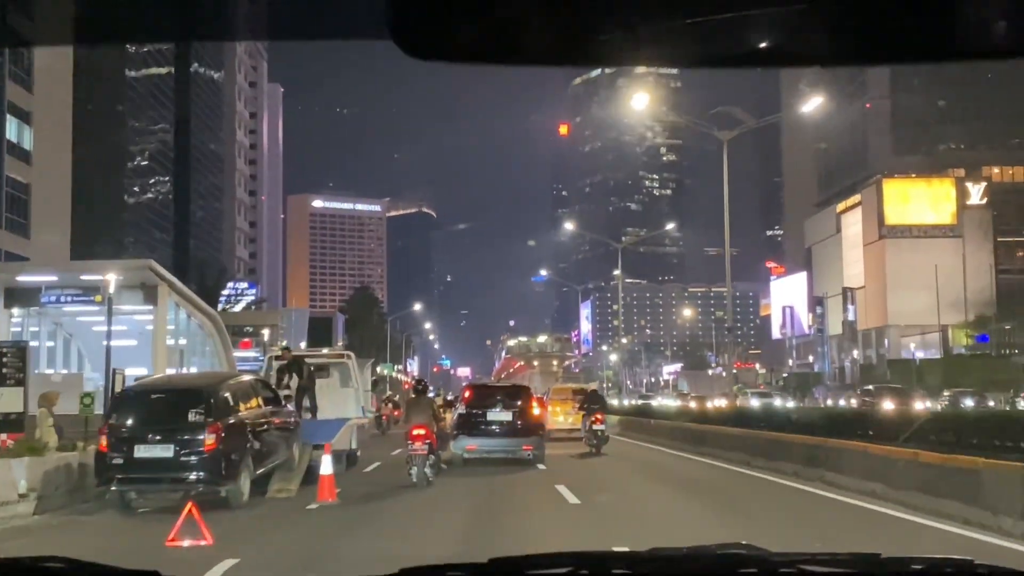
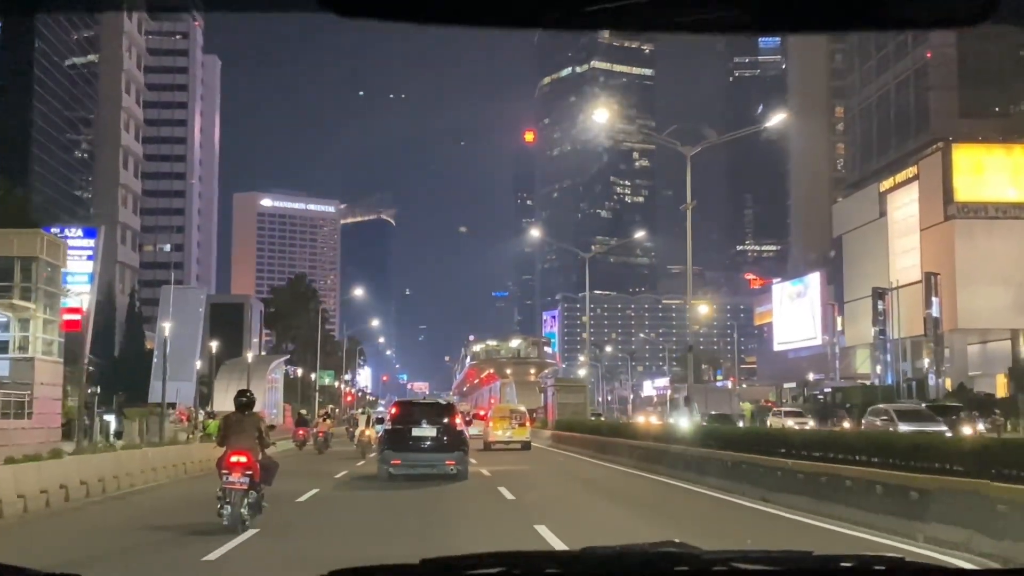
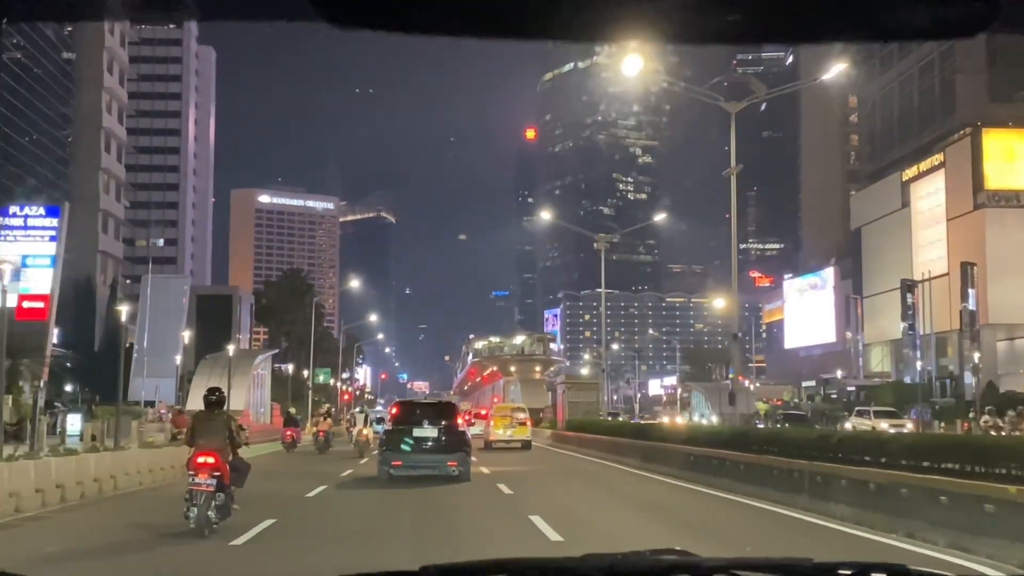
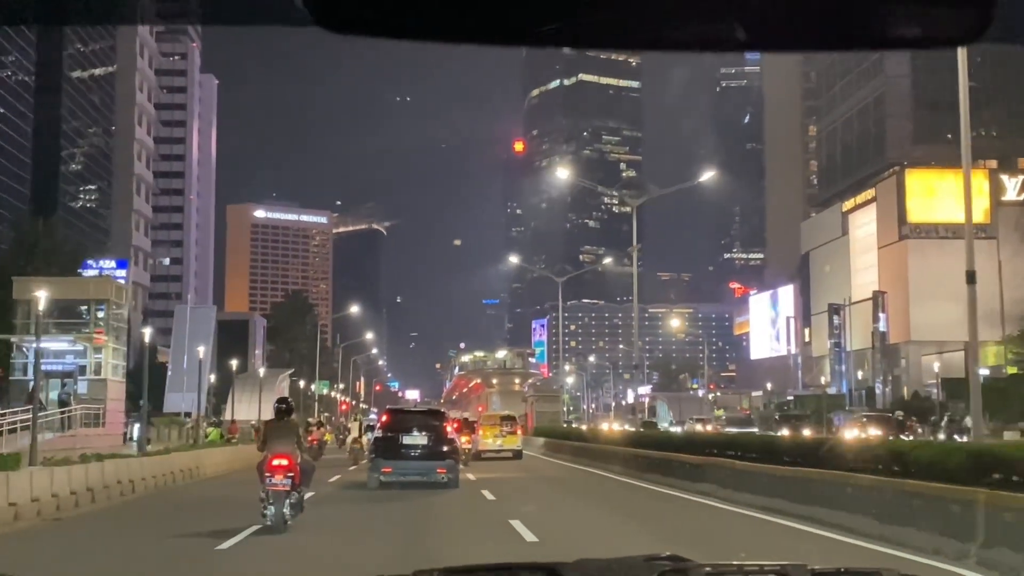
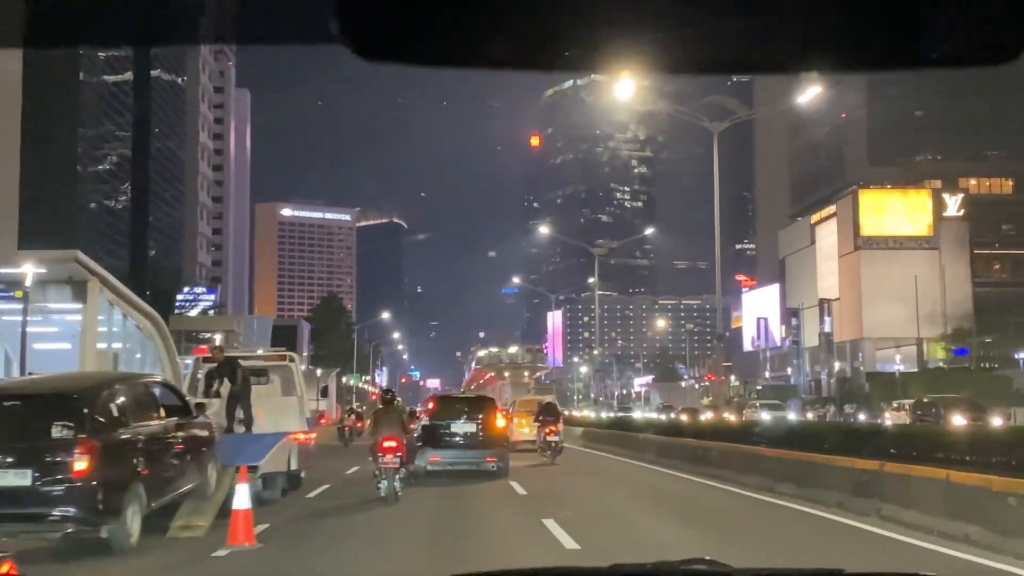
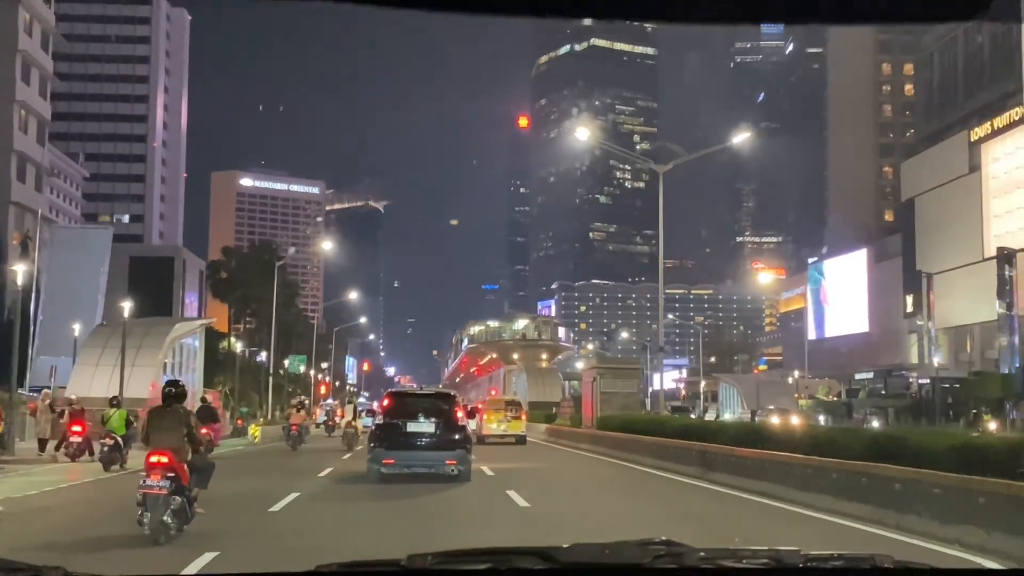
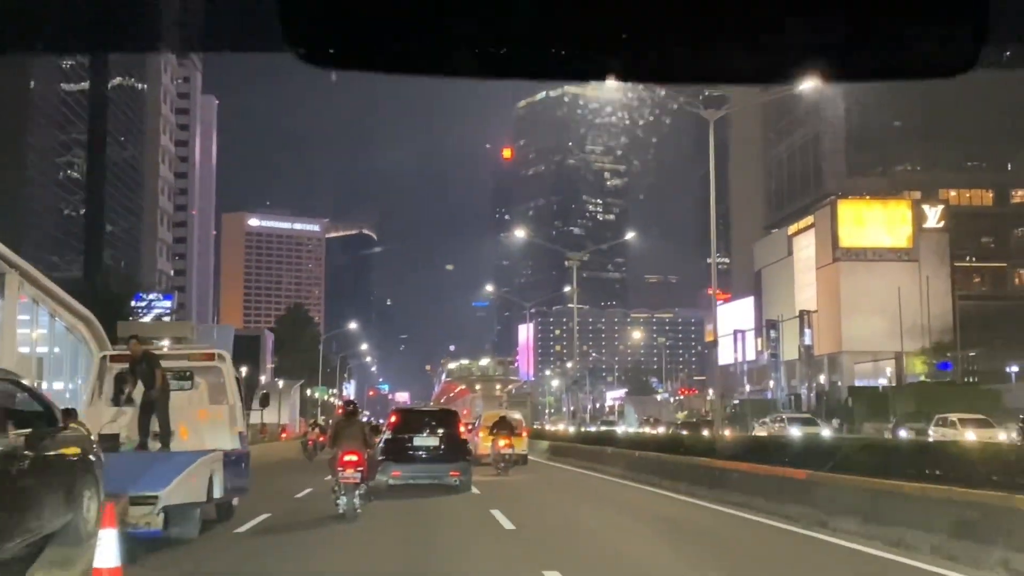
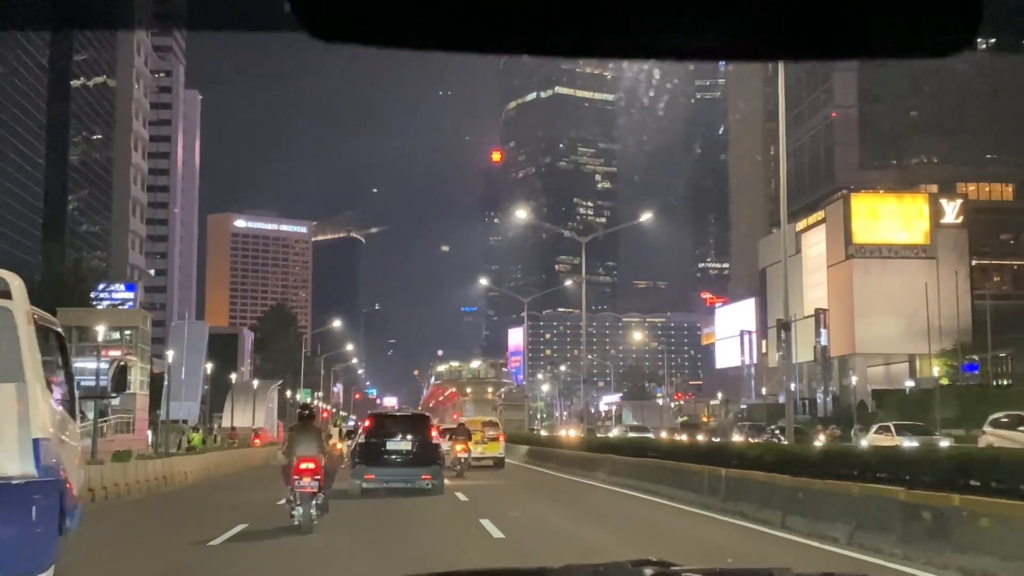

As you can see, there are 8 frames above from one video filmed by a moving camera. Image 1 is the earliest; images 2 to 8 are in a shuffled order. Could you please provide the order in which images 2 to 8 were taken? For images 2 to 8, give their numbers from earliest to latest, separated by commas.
5, 7, 8, 4, 2, 3, 6
